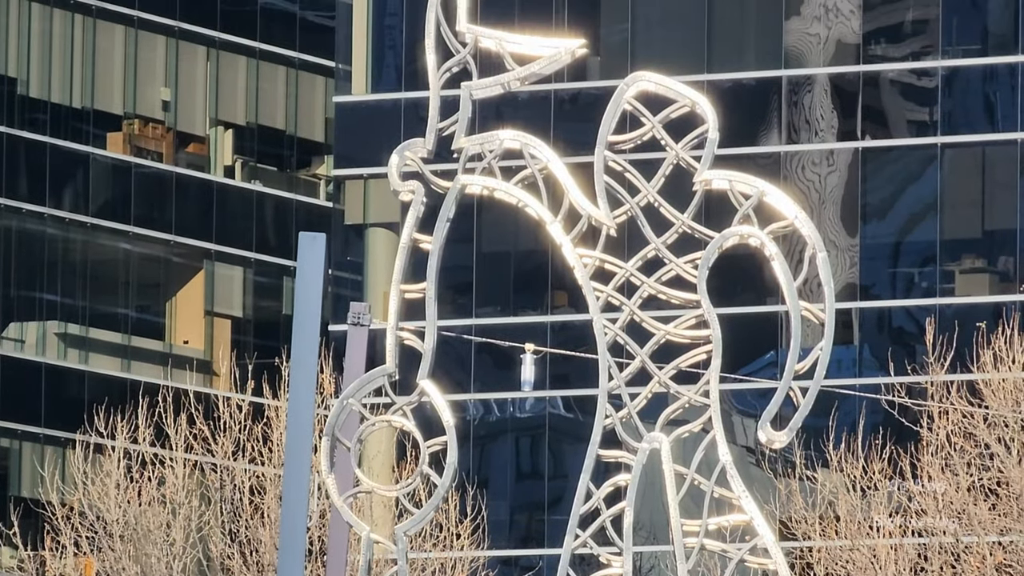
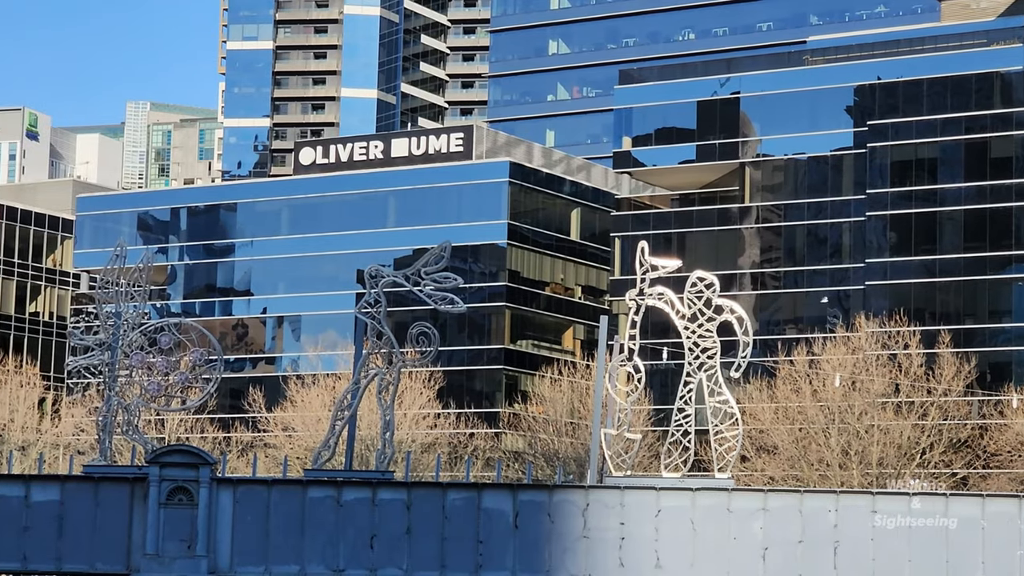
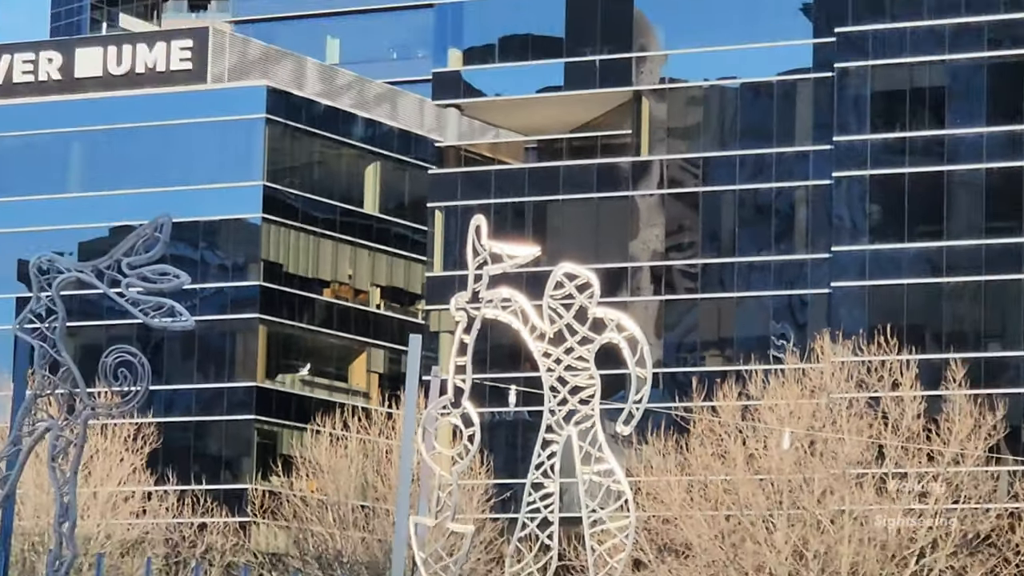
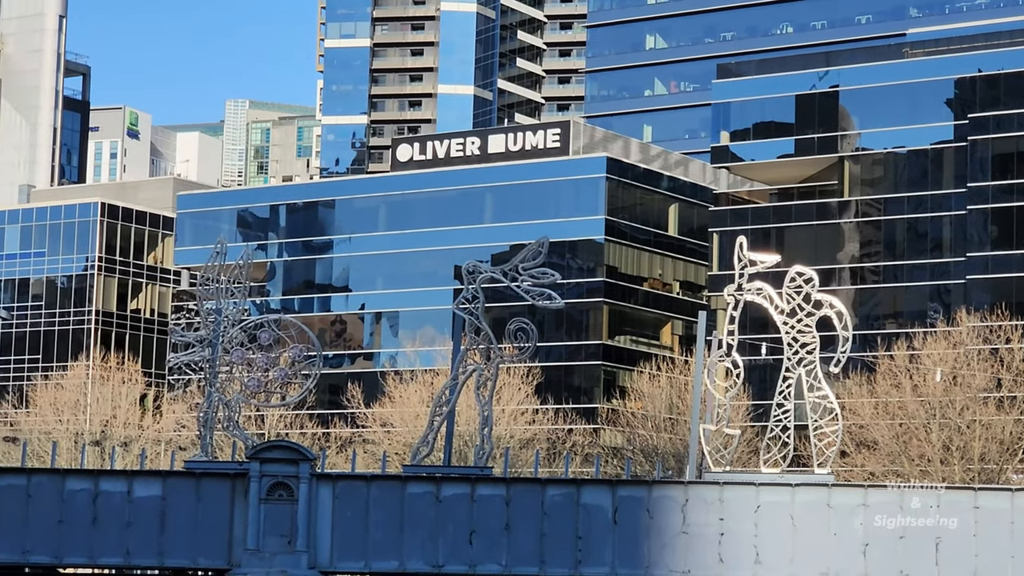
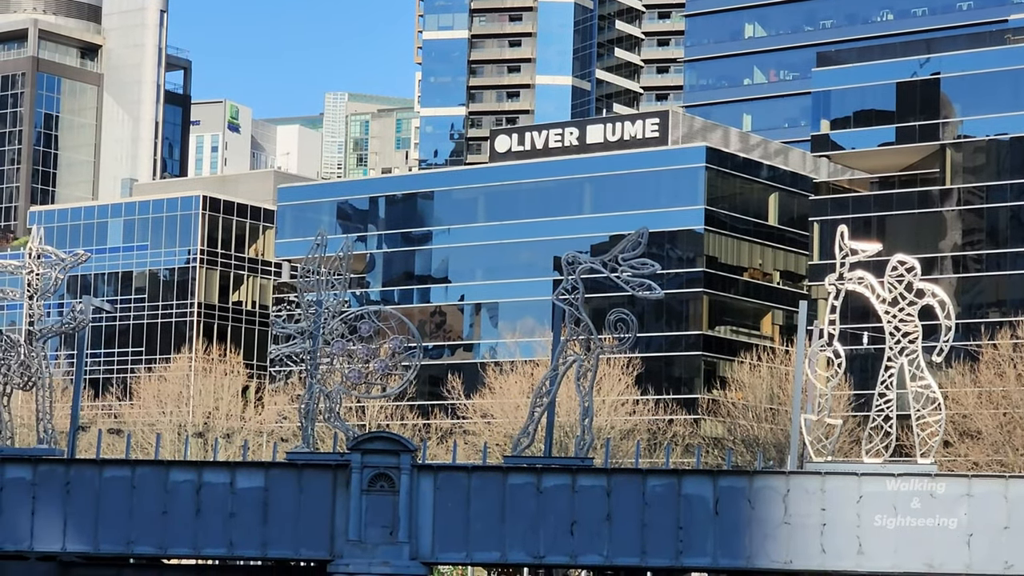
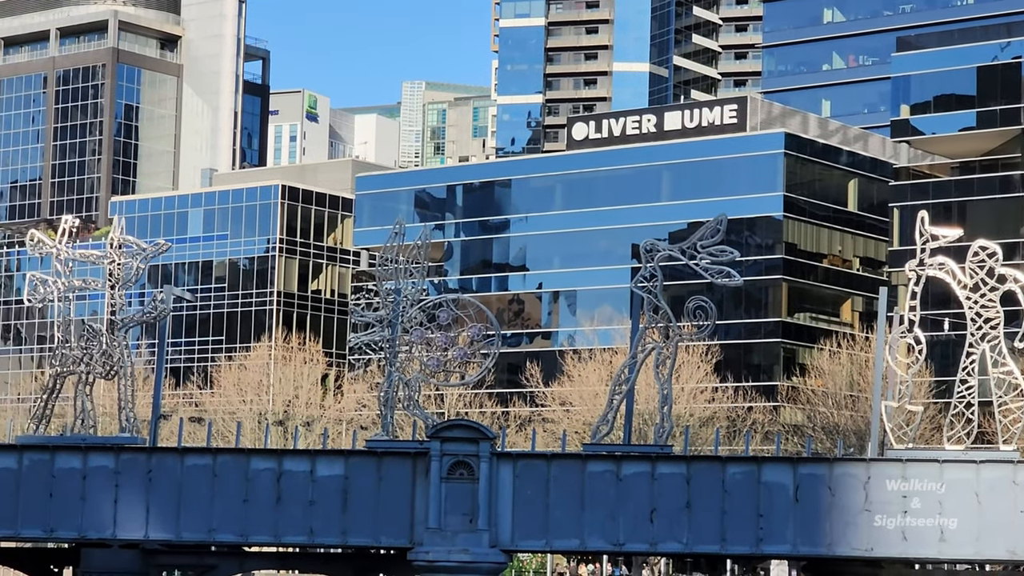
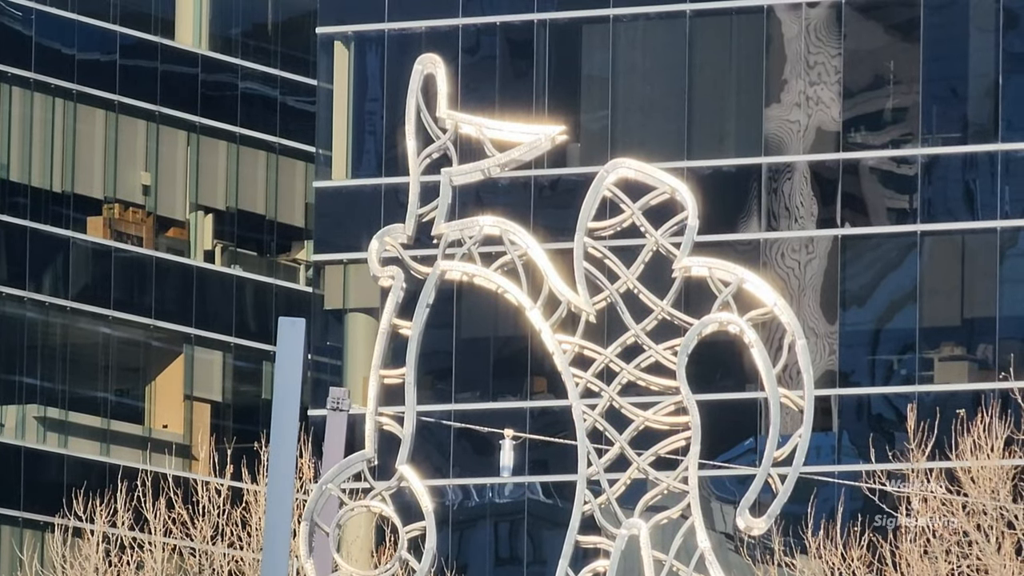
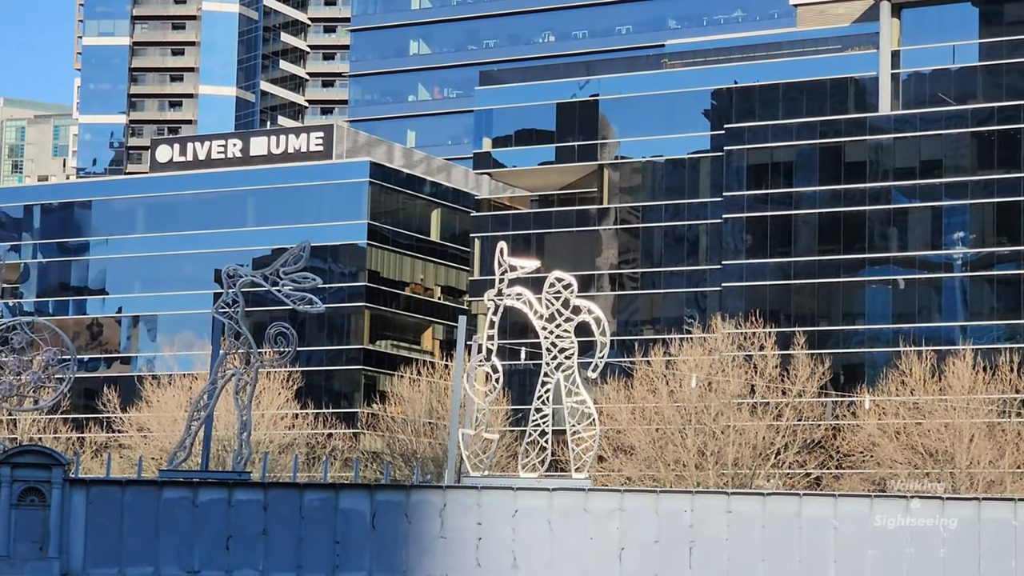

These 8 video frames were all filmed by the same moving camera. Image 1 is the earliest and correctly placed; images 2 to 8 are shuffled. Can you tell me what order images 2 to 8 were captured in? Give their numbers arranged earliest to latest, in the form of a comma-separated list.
7, 3, 8, 2, 4, 5, 6
